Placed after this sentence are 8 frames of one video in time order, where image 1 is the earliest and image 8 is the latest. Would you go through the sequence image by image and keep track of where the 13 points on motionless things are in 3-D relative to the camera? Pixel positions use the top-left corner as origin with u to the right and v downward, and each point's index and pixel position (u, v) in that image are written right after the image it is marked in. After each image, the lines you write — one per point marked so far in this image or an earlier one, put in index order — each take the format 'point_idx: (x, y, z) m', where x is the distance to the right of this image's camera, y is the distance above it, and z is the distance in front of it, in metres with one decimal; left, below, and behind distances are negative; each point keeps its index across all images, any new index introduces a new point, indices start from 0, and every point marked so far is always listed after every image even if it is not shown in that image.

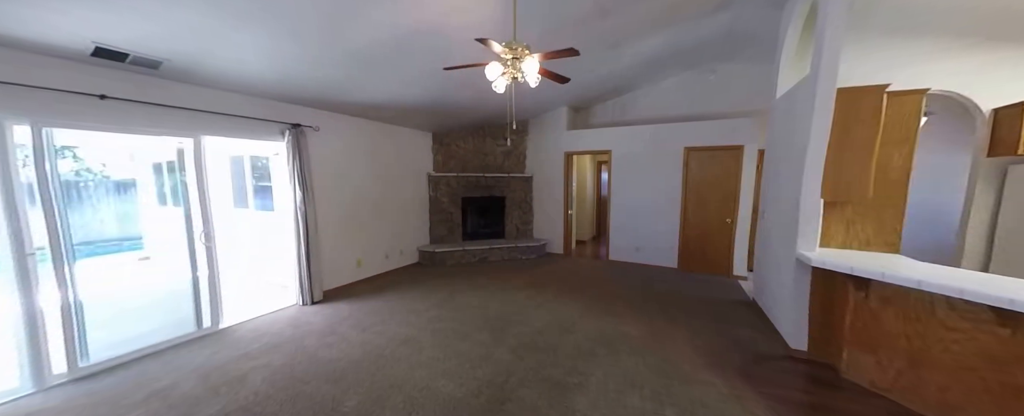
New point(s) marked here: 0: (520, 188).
0: (+0.2, +0.4, +6.1) m
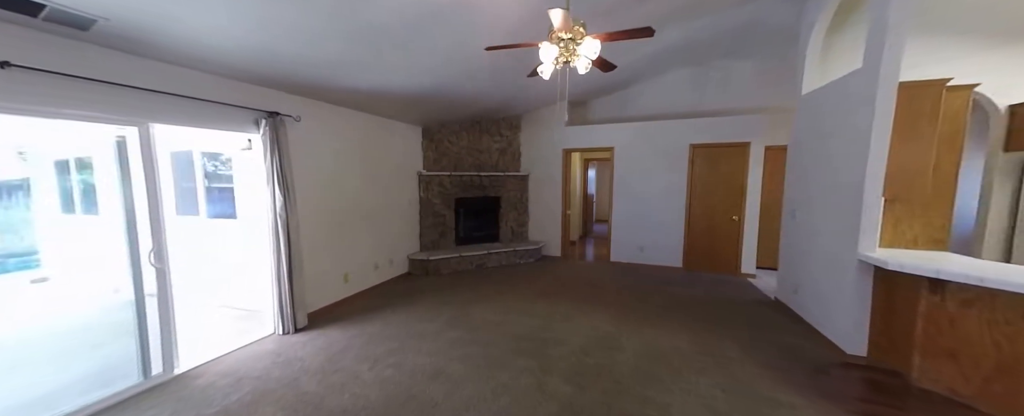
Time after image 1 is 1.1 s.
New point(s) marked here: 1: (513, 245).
0: (+0.1, +0.4, +5.7) m
1: (0.0, -0.7, +5.5) m
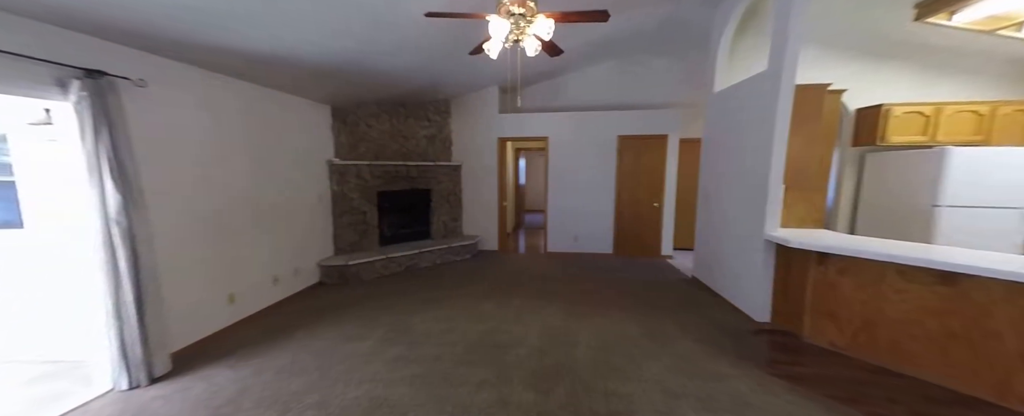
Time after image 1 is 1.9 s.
0: (-1.2, +0.5, +5.3) m
1: (-1.1, -0.6, +5.1) m
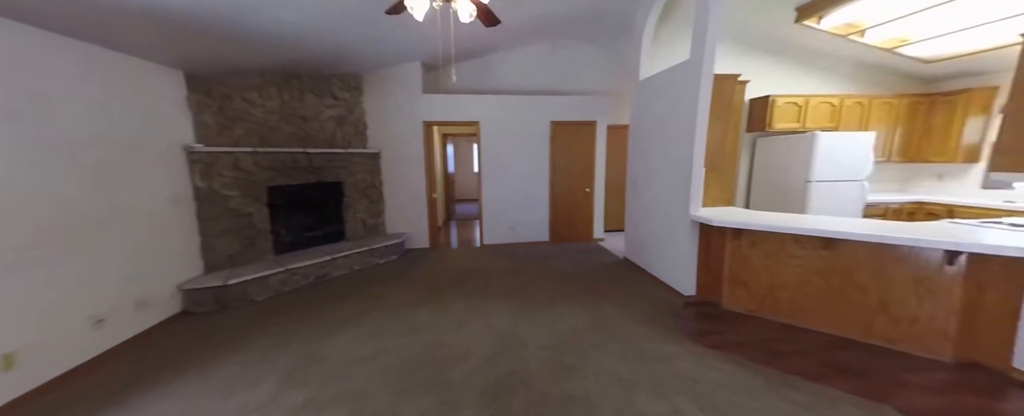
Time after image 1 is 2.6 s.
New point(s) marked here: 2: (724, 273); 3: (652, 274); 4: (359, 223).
0: (-2.3, +0.6, +4.6) m
1: (-2.2, -0.5, +4.4) m
2: (+1.9, -0.6, +2.5) m
3: (+1.6, -0.8, +3.4) m
4: (-2.4, -0.2, +4.6) m
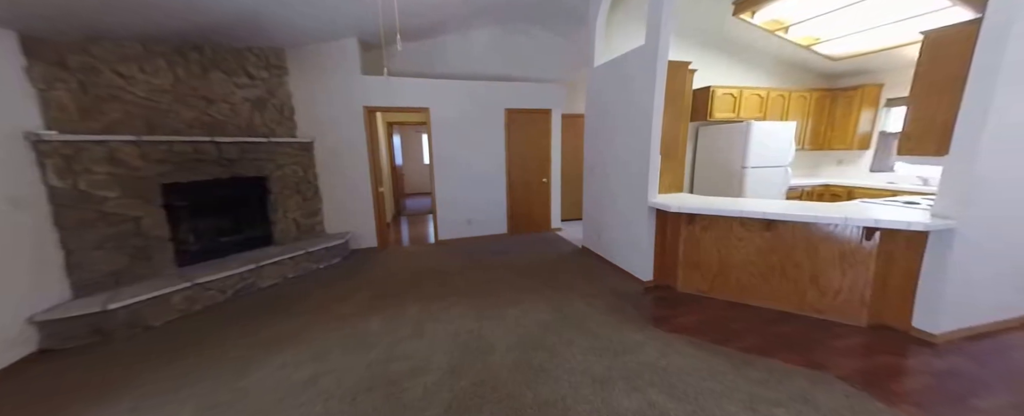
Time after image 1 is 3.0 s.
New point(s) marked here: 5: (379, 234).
0: (-3.0, +0.6, +4.0) m
1: (-2.8, -0.5, +3.8) m
2: (+1.5, -0.4, +2.6) m
3: (+1.2, -0.6, +3.4) m
4: (-3.0, -0.2, +4.0) m
5: (-2.1, -0.4, +4.6) m
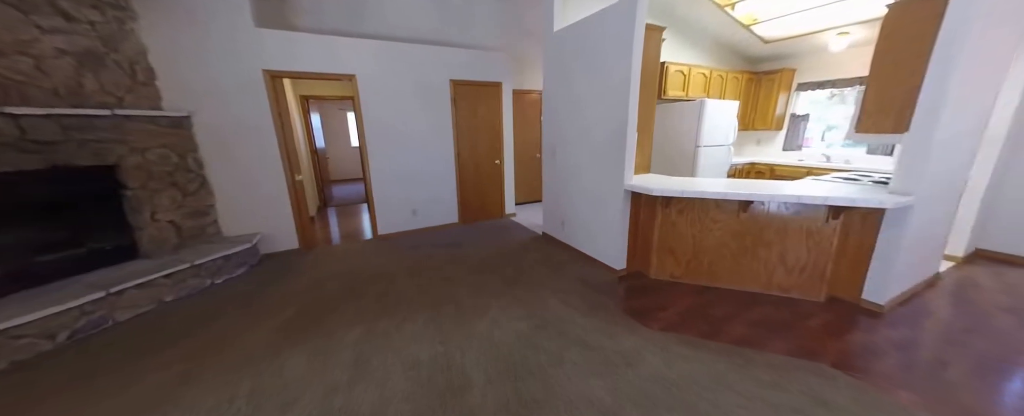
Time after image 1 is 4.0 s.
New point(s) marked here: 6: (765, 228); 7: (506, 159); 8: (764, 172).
0: (-3.5, +0.6, +2.9) m
1: (-3.2, -0.5, +2.9) m
2: (+1.2, -0.3, +2.5) m
3: (+0.7, -0.4, +3.2) m
4: (-3.5, -0.2, +2.9) m
5: (-2.7, -0.3, +3.7) m
6: (+1.9, -0.2, +2.1) m
7: (-0.1, +0.8, +4.6) m
8: (+3.7, +0.5, +4.2) m
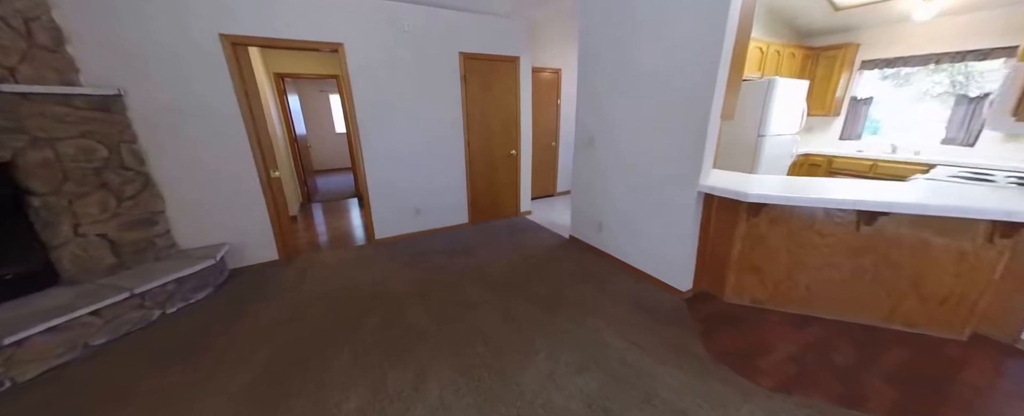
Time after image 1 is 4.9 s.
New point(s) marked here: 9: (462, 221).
0: (-3.2, +0.6, +2.1) m
1: (-2.9, -0.5, +2.2) m
2: (+1.5, -0.4, +2.0) m
3: (+1.0, -0.5, +2.7) m
4: (-3.2, -0.3, +2.3) m
5: (-2.5, -0.3, +3.1) m
6: (+2.2, -0.2, +1.6) m
7: (+0.1, +0.8, +4.0) m
8: (+3.9, +0.6, +3.7) m
9: (-0.7, -0.2, +3.8) m
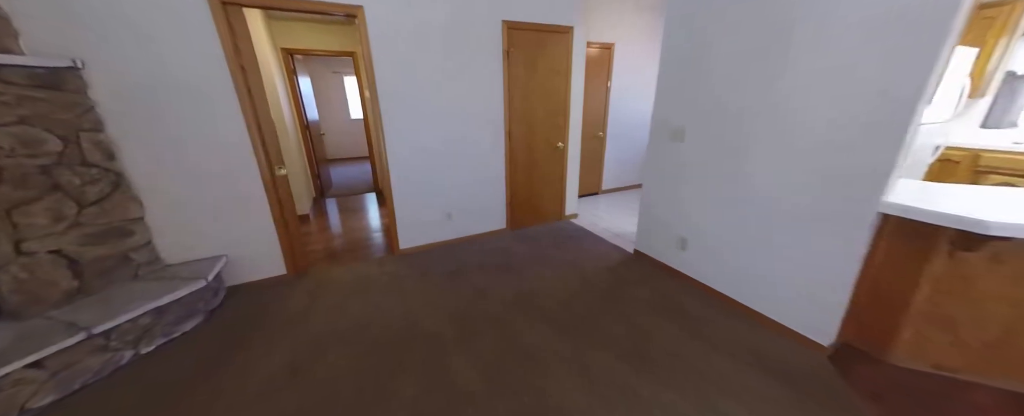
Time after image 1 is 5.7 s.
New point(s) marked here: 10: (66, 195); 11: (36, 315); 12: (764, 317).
0: (-2.7, +0.5, +1.6) m
1: (-2.5, -0.6, +1.7) m
2: (+1.9, -0.5, +1.4) m
3: (+1.4, -0.6, +2.1) m
4: (-2.8, -0.3, +1.8) m
5: (-2.0, -0.4, +2.6) m
6: (+2.6, -0.4, +1.0) m
7: (+0.6, +0.8, +3.3) m
8: (+4.4, +0.5, +3.0) m
9: (-0.2, -0.2, +3.3) m
10: (-2.7, +0.1, +1.8) m
11: (-2.8, -0.6, +1.7) m
12: (+1.6, -0.7, +1.9) m
